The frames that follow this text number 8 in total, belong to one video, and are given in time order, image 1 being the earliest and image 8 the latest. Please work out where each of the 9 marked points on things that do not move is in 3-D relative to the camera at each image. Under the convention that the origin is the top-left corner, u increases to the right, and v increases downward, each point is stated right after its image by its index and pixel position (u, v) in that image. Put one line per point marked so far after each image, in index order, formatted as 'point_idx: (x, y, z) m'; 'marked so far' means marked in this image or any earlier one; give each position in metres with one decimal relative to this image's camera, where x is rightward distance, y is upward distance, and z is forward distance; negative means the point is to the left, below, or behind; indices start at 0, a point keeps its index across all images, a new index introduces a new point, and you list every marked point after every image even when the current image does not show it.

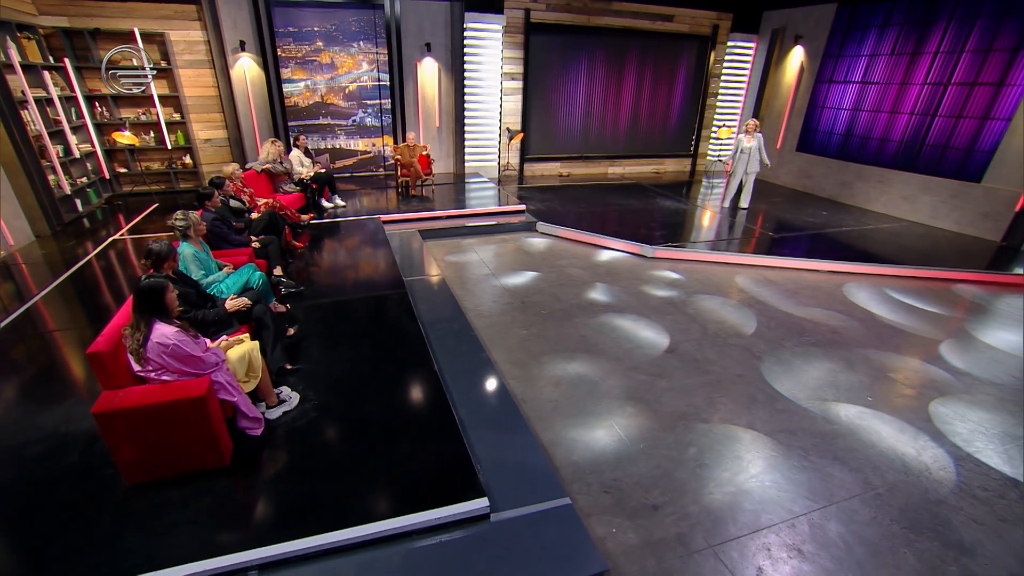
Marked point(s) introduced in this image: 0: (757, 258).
0: (+2.9, +0.3, +5.8) m
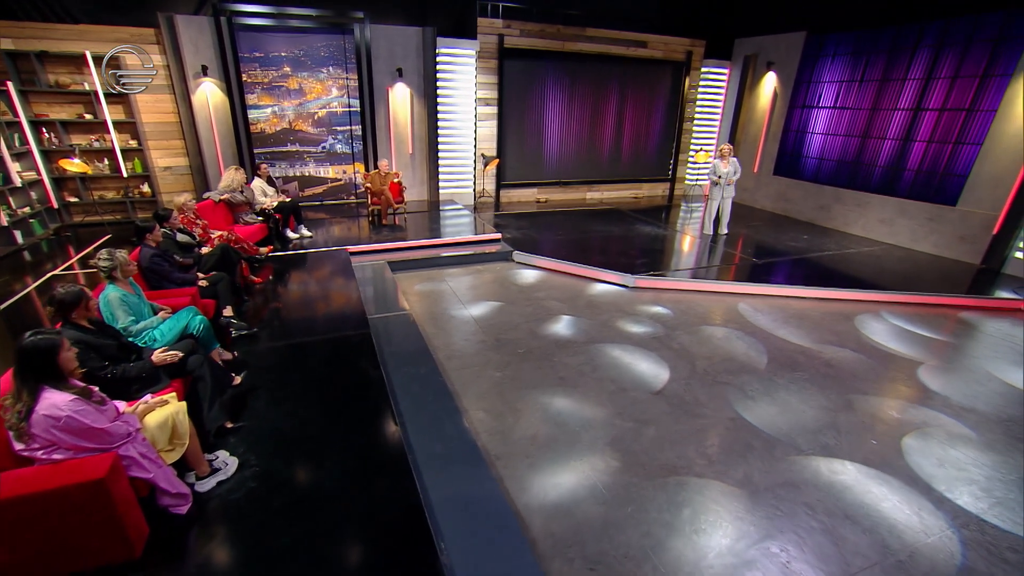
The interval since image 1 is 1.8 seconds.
0: (+2.6, 0.0, +5.6) m
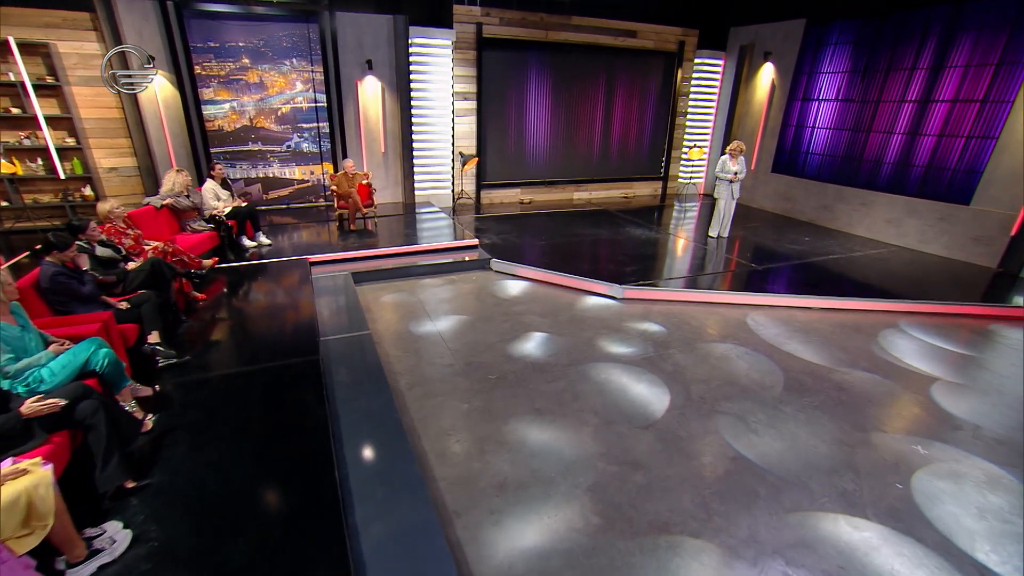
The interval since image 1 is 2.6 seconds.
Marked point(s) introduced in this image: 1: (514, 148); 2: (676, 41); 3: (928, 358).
0: (+2.3, -0.1, +5.1) m
1: (0.0, +2.3, +8.2) m
2: (+2.8, +4.3, +8.6) m
3: (+3.5, -0.6, +4.2) m
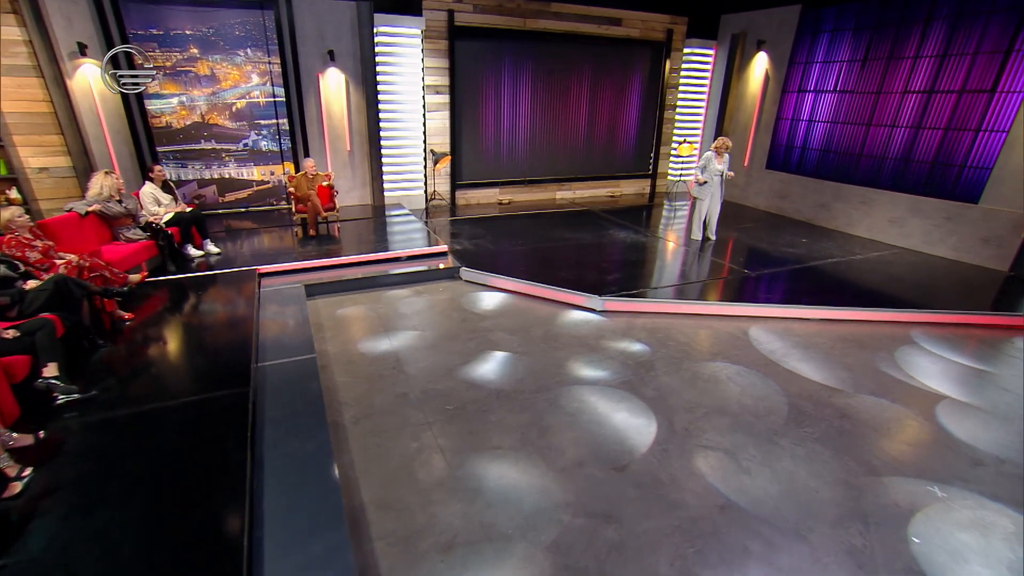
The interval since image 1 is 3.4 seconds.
0: (+2.1, -0.2, +4.6) m
1: (-0.3, +2.2, +7.7) m
2: (+2.4, +4.2, +8.1) m
3: (+3.2, -0.7, +3.7) m
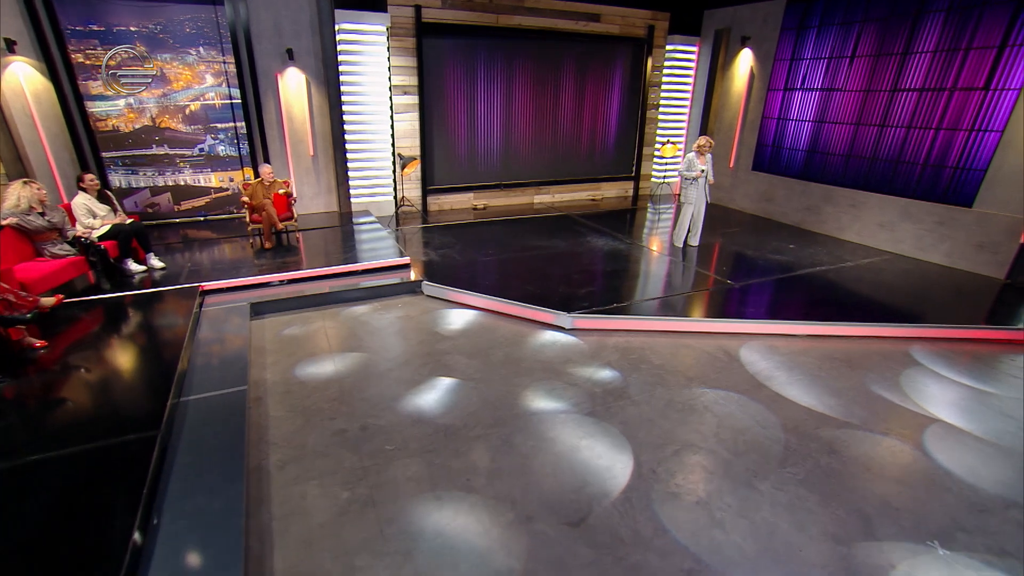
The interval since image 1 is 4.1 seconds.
0: (+1.7, -0.3, +4.2) m
1: (-0.7, +2.0, +7.3) m
2: (+2.1, +4.1, +7.8) m
3: (+2.9, -0.8, +3.4) m
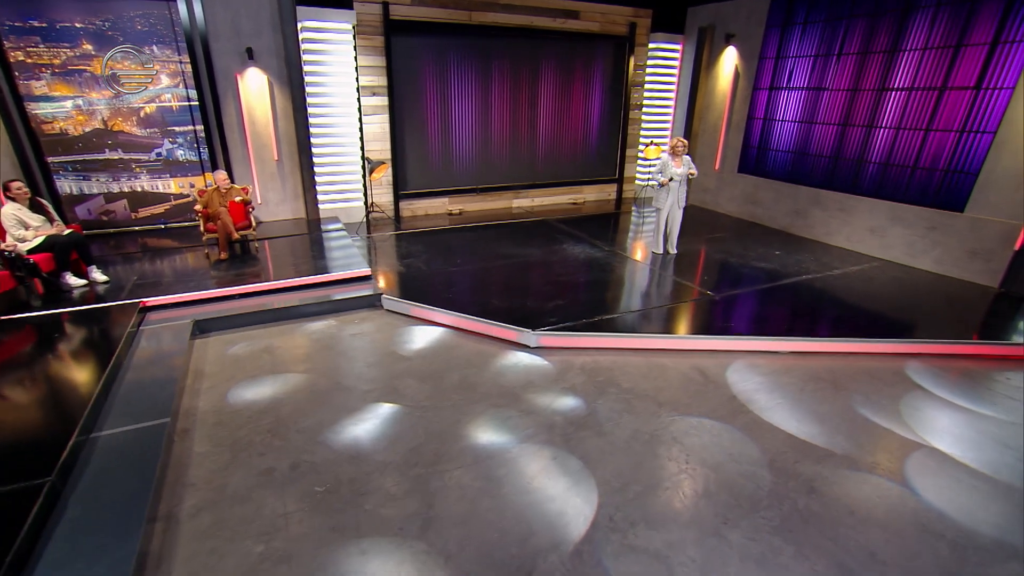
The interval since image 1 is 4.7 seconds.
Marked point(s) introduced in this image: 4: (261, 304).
0: (+1.4, -0.4, +4.0) m
1: (-1.0, +1.9, +7.1) m
2: (+1.7, +4.0, +7.5) m
3: (+2.6, -0.9, +3.1) m
4: (-2.2, -0.1, +4.4) m
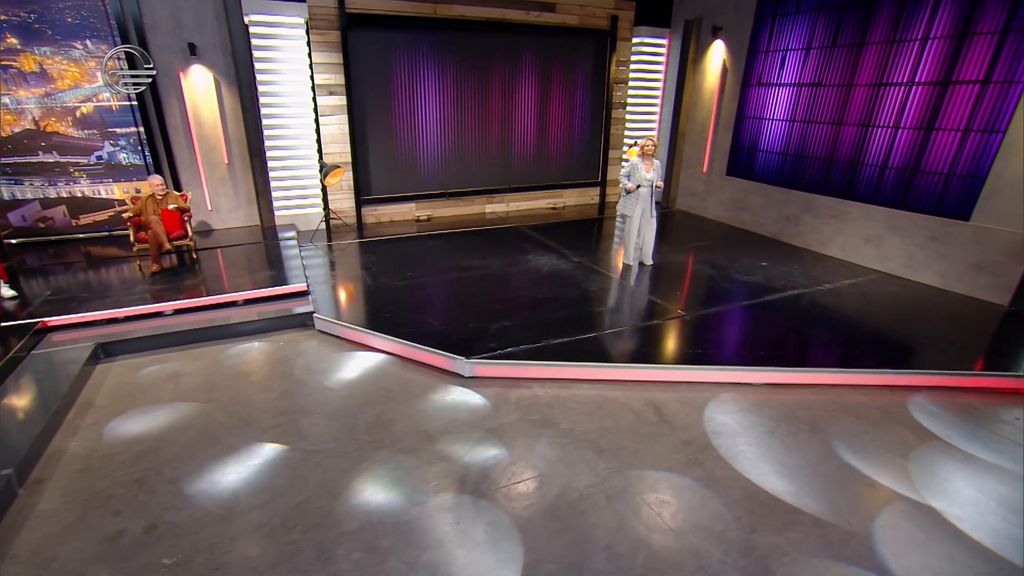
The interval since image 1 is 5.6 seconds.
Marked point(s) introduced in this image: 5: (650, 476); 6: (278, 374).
0: (+1.0, -0.5, +3.5) m
1: (-1.4, +1.8, +6.6) m
2: (+1.3, +3.8, +7.0) m
3: (+2.1, -1.0, +2.6) m
4: (-2.7, -0.3, +4.0) m
5: (+0.7, -1.0, +2.6) m
6: (-1.6, -0.6, +3.6) m
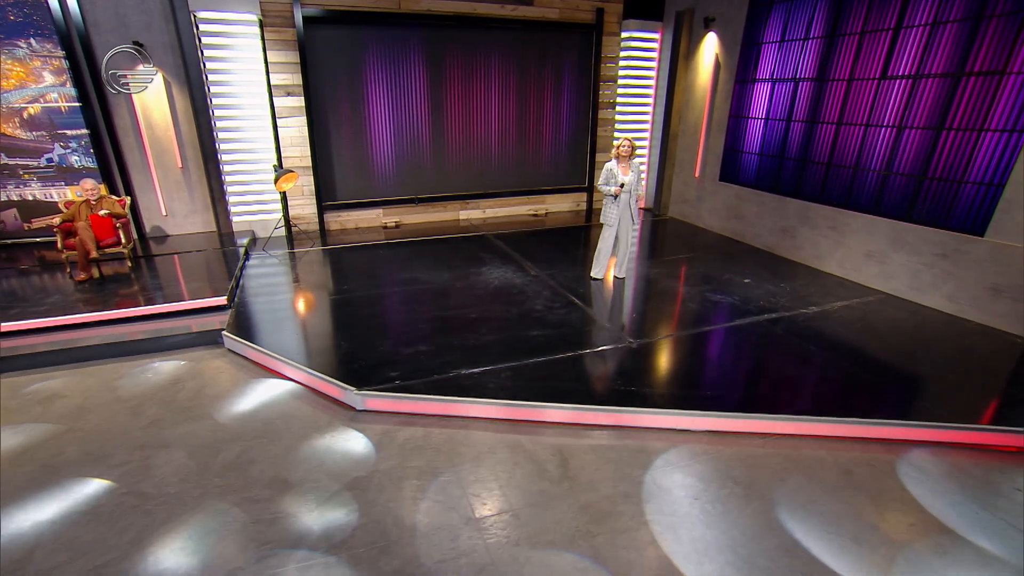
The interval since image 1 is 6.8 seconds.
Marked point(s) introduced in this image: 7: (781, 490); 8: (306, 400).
0: (+0.4, -0.7, +3.0) m
1: (-1.8, +1.6, +6.3) m
2: (+1.0, +3.6, +6.5) m
3: (+1.5, -1.2, +2.1) m
4: (-3.2, -0.4, +3.7) m
5: (+0.1, -1.1, +2.1) m
6: (-2.2, -0.7, +3.2) m
7: (+1.4, -1.0, +2.5) m
8: (-1.2, -0.7, +3.2) m
